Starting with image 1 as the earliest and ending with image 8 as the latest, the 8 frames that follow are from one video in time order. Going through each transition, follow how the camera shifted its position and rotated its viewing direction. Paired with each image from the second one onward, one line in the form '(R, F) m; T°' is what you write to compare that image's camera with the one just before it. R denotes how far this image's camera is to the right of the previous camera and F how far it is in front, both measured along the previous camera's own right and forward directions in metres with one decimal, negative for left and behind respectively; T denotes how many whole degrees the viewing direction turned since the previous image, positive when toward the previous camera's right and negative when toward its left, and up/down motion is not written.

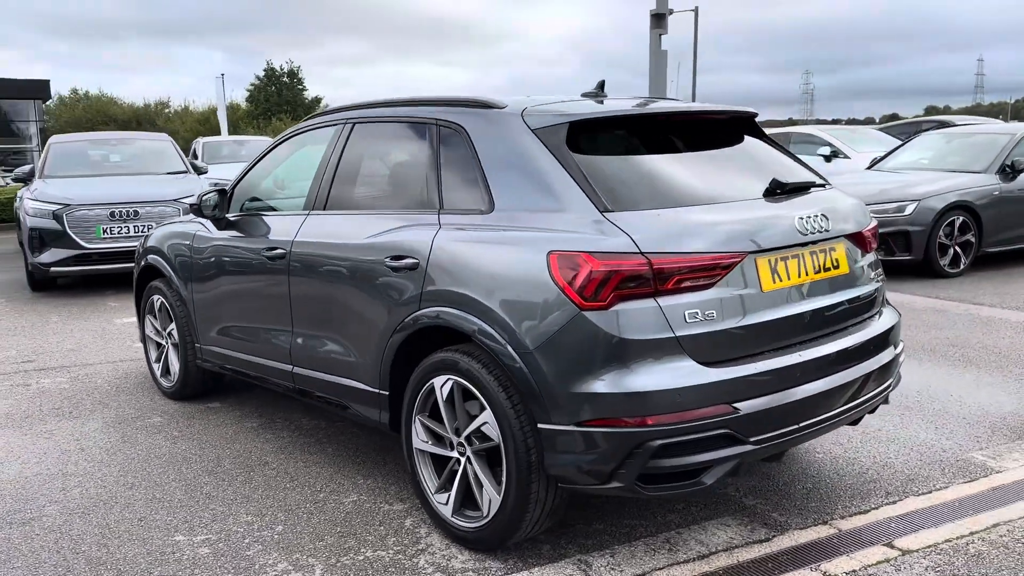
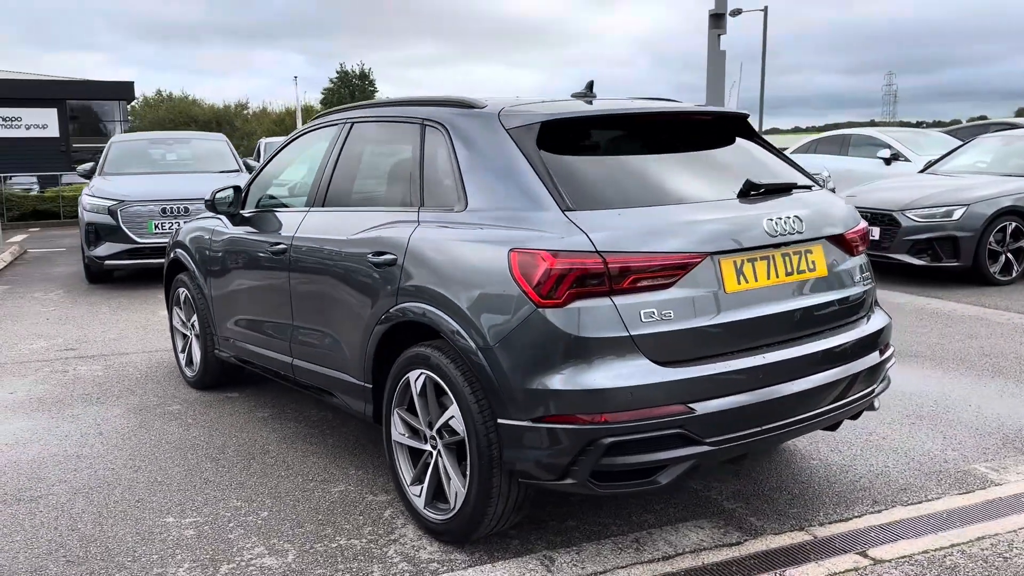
(+0.3, 0.0) m; -5°
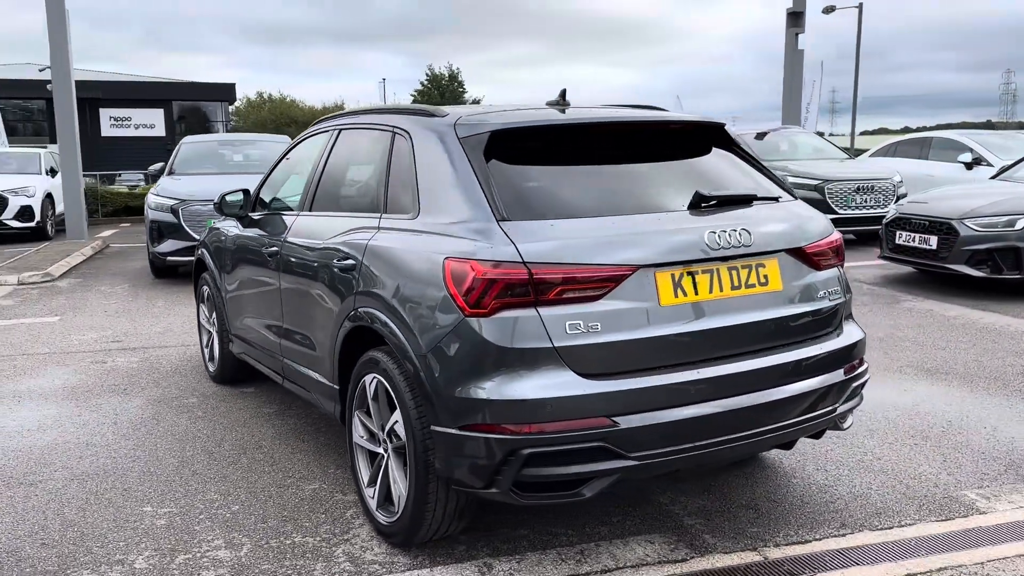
(+0.5, 0.0) m; -6°
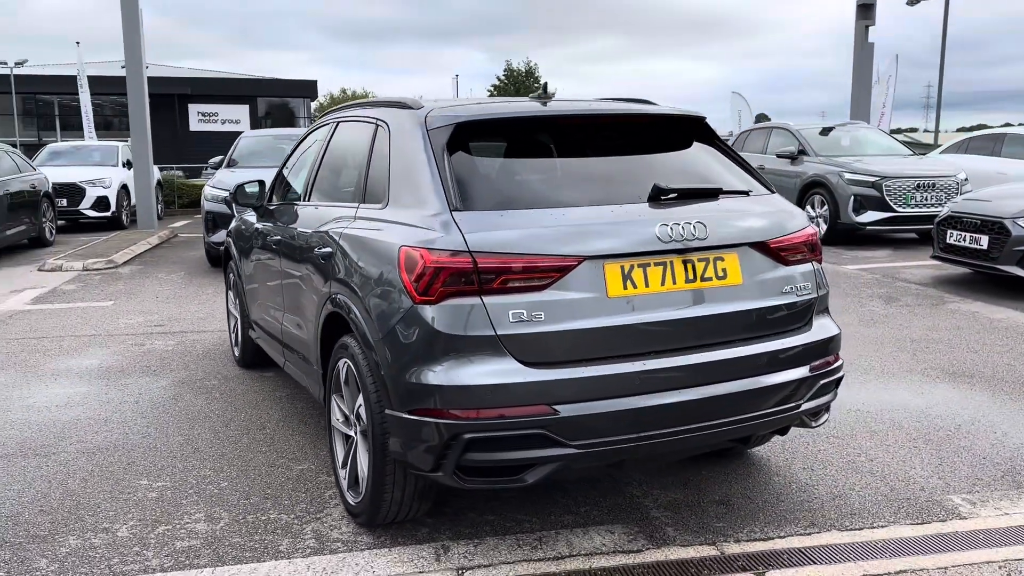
(+0.4, 0.0) m; -5°
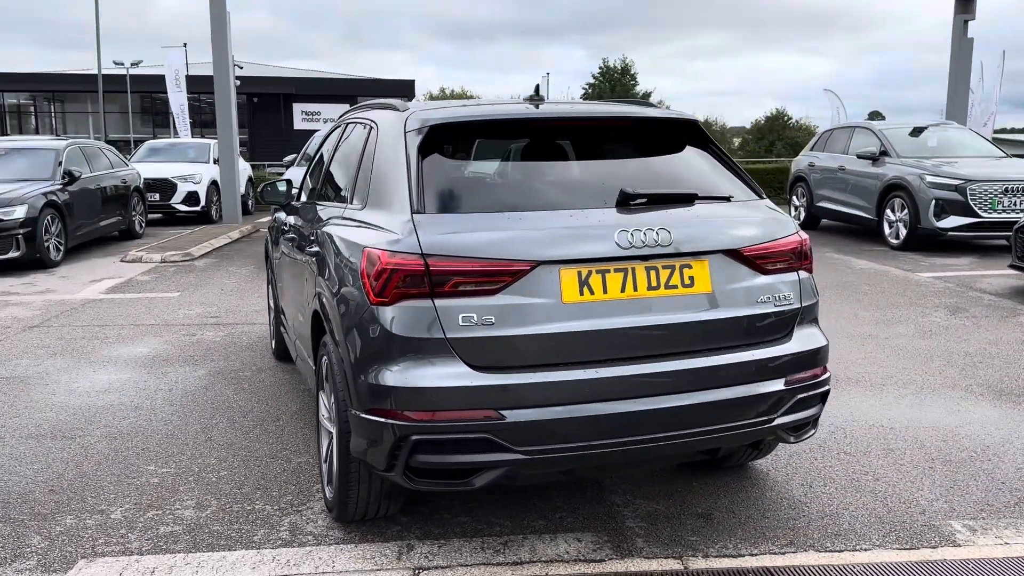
(+0.4, 0.0) m; -6°
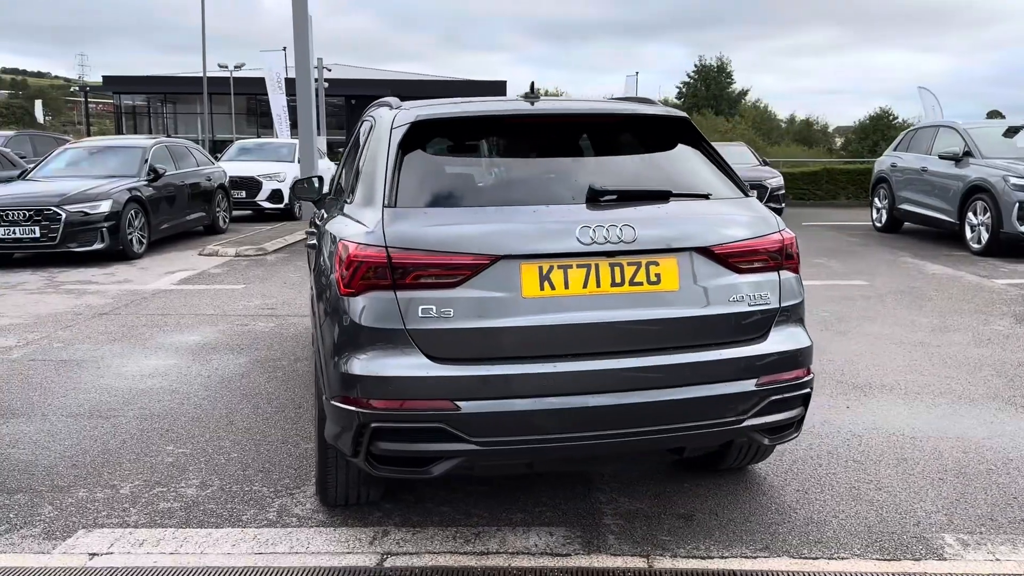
(+0.4, 0.0) m; -6°
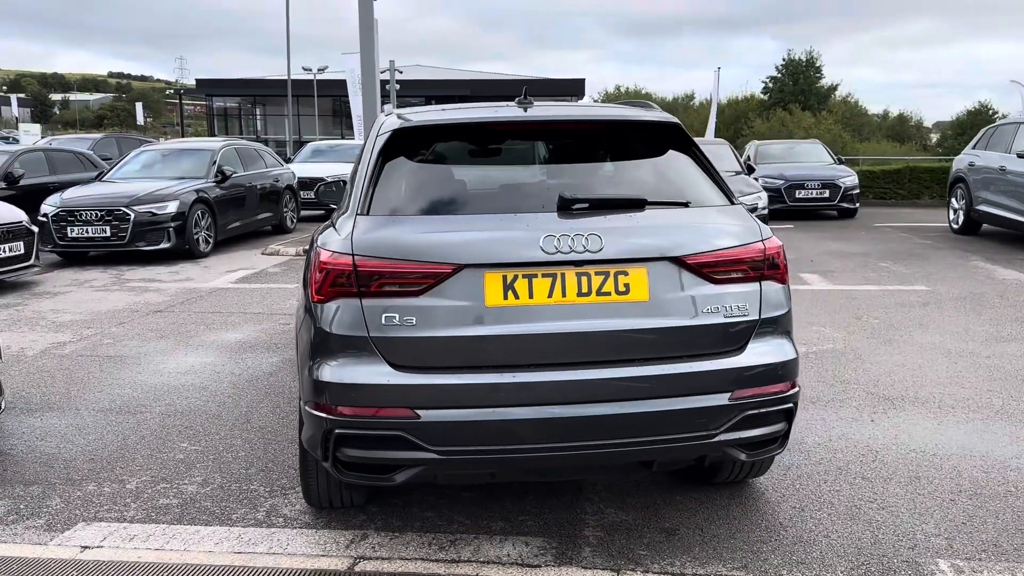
(+0.4, 0.0) m; -5°
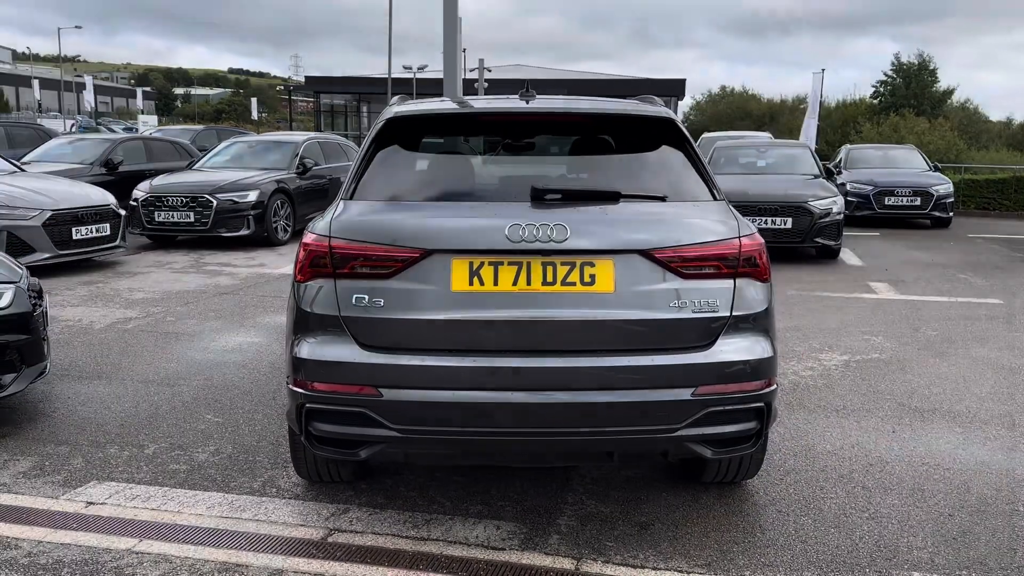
(+0.4, 0.0) m; -6°
